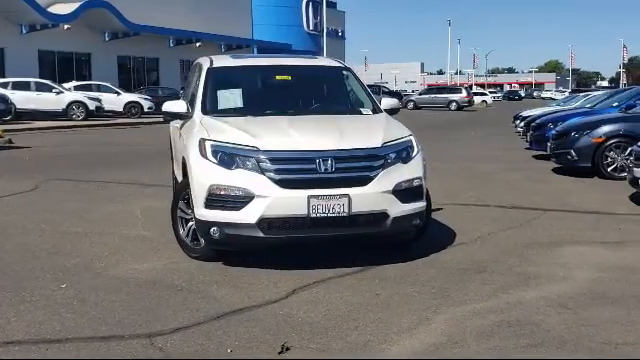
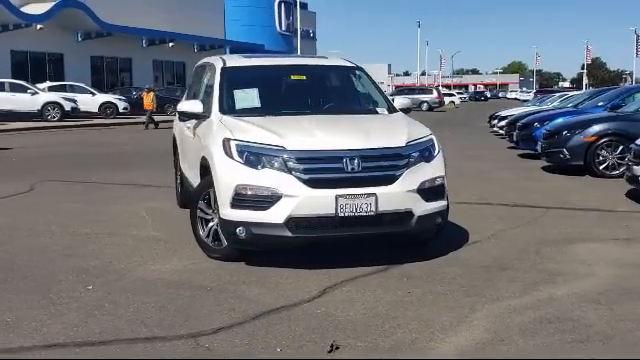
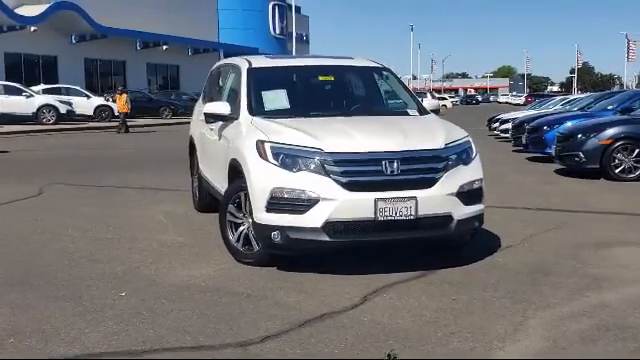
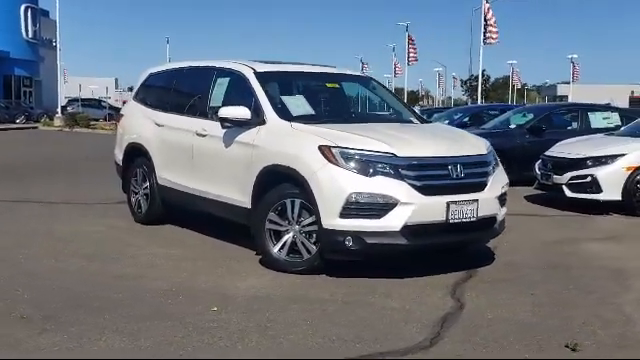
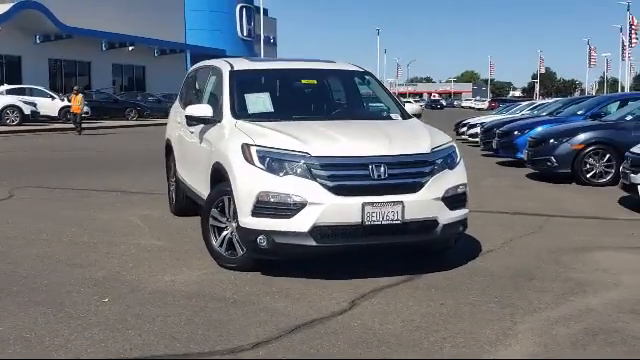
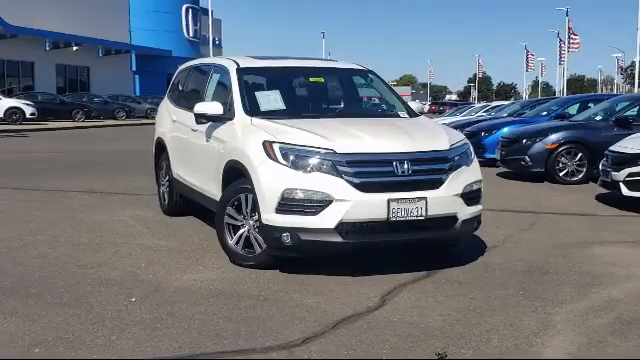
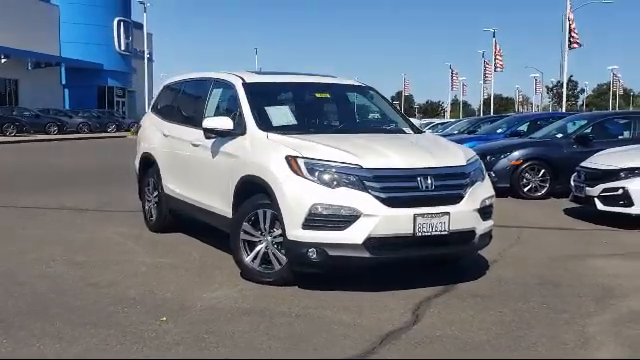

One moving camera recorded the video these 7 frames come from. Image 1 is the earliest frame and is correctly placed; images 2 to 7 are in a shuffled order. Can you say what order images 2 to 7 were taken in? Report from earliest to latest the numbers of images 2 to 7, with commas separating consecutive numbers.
2, 3, 5, 6, 7, 4
